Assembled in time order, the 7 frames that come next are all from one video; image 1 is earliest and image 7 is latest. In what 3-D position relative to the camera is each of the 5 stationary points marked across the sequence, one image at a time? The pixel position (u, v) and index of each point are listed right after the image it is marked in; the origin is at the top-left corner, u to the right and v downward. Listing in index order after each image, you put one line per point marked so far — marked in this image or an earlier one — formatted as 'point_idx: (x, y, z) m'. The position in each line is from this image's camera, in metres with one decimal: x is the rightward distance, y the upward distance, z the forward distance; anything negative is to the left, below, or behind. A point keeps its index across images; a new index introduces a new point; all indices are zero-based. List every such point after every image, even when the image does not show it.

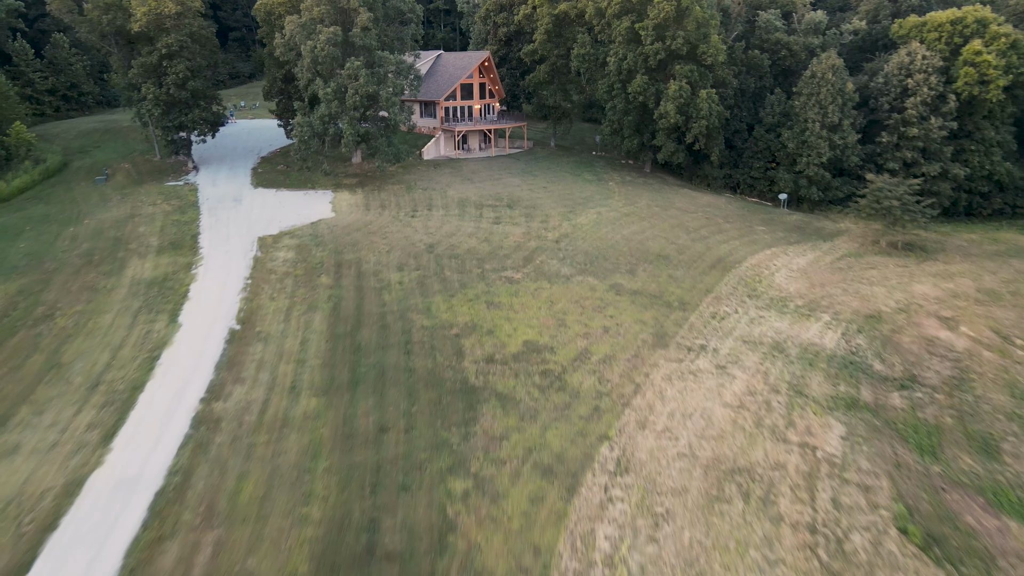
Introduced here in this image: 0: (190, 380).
0: (-8.5, -2.4, +19.0) m
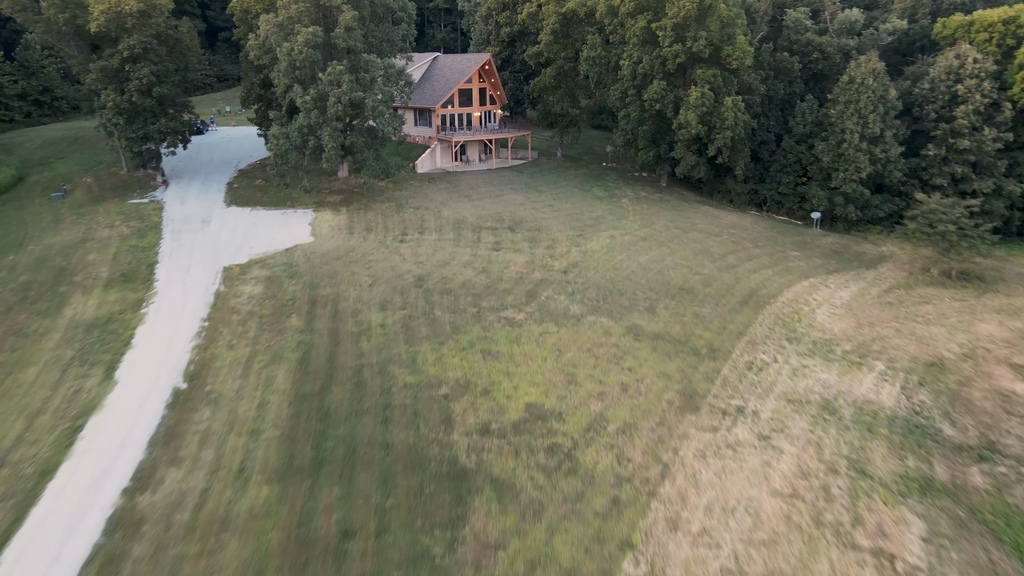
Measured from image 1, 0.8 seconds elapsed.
0: (-8.6, -3.7, +15.5) m
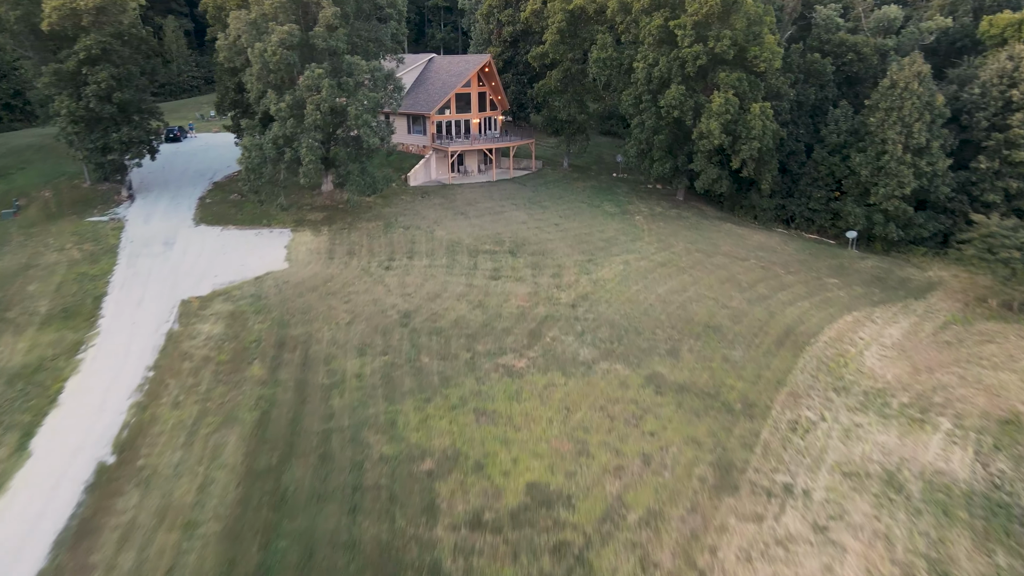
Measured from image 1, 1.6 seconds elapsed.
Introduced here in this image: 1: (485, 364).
0: (-8.6, -4.8, +12.3) m
1: (-0.7, -2.0, +18.8) m
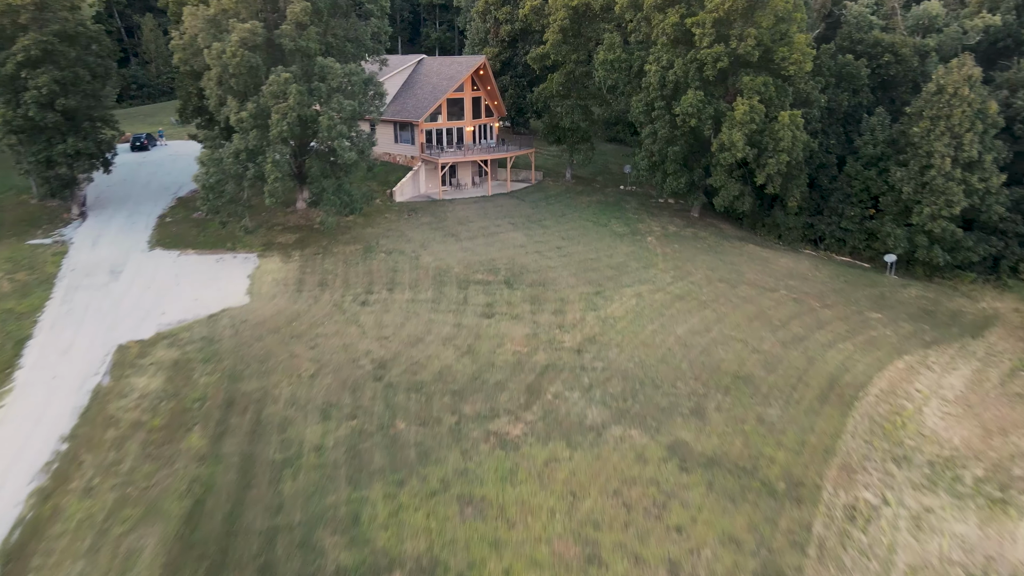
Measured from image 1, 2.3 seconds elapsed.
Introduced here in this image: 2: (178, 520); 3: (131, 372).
0: (-8.7, -5.9, +9.1) m
1: (-0.8, -3.1, +15.6) m
2: (-6.0, -4.2, +12.9) m
3: (-9.2, -2.0, +17.3) m
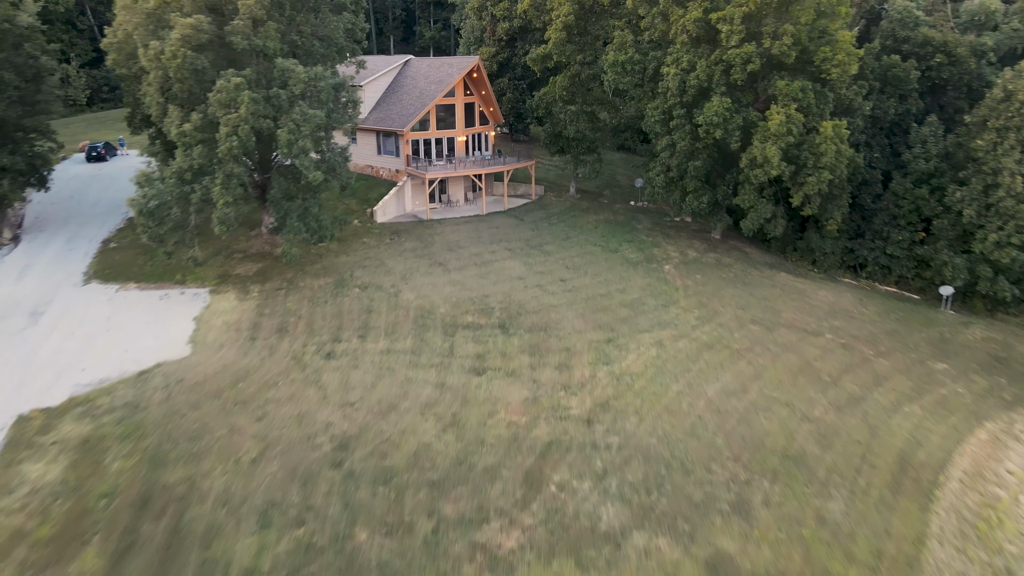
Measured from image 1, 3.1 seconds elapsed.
0: (-8.9, -7.1, +5.5) m
1: (-0.9, -4.3, +12.0) m
2: (-6.1, -5.3, +9.4) m
3: (-9.3, -3.2, +13.8) m
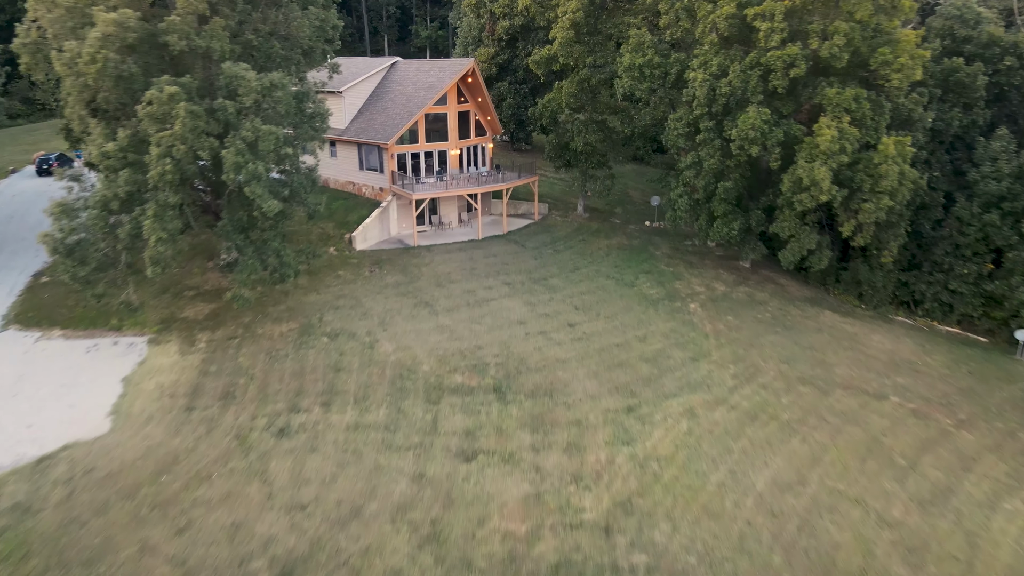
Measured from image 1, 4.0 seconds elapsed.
0: (-9.0, -8.2, +2.1) m
1: (-1.0, -5.4, +8.6) m
2: (-6.2, -6.5, +6.0) m
3: (-9.4, -4.4, +10.4) m
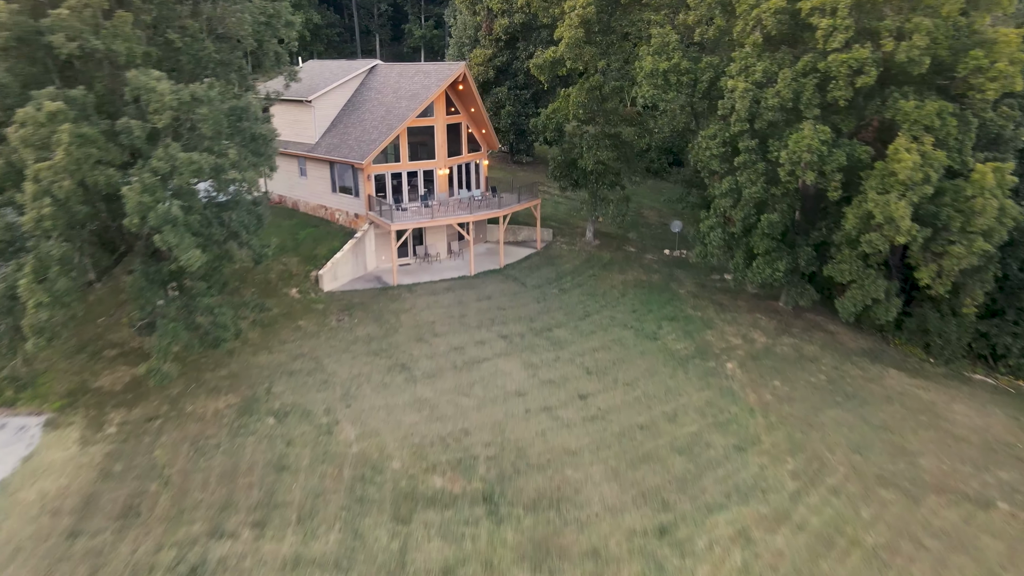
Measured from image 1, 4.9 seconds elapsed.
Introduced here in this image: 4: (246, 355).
0: (-9.1, -9.5, -1.5) m
1: (-1.1, -6.7, +4.9) m
2: (-6.3, -7.8, +2.3) m
3: (-9.5, -5.6, +6.7) m
4: (-5.8, -1.4, +15.6) m
